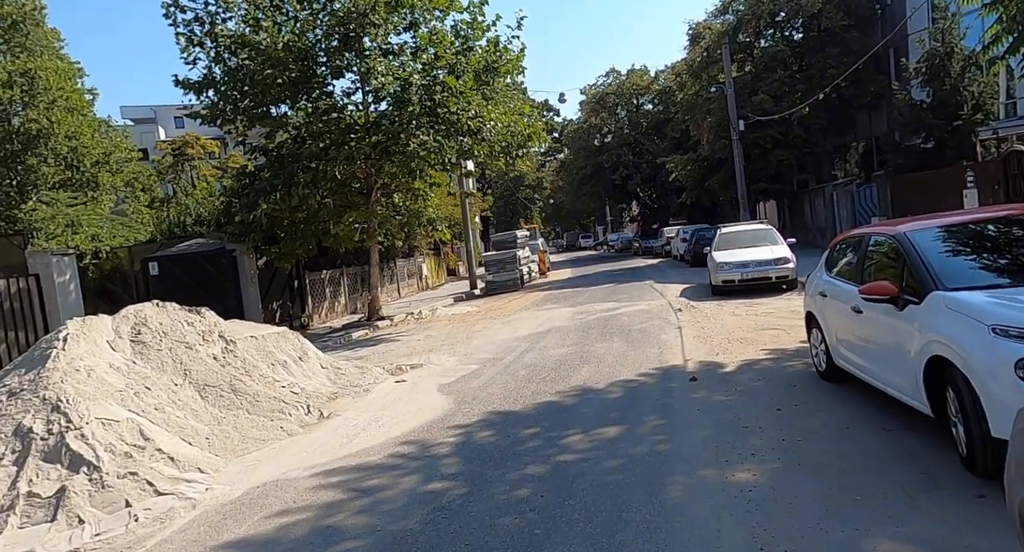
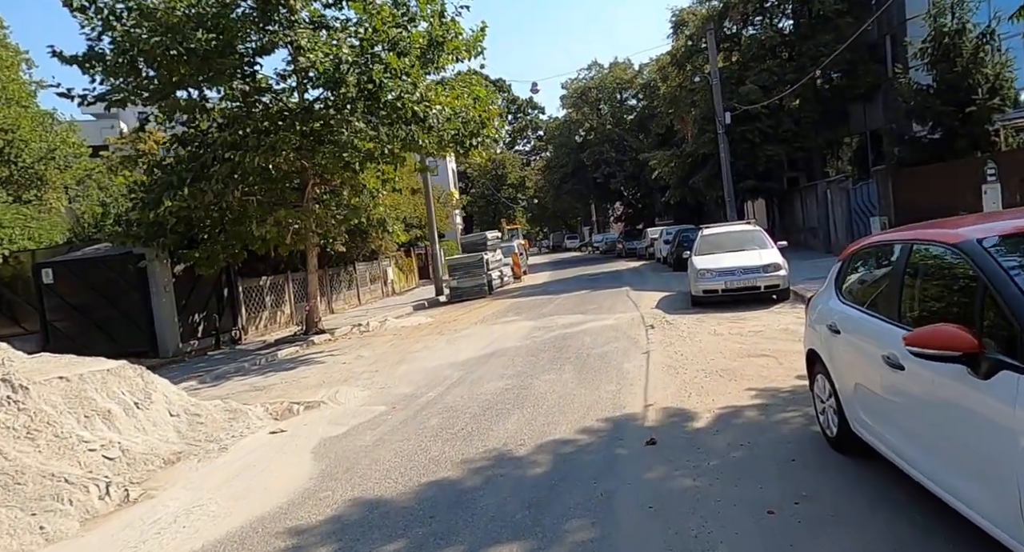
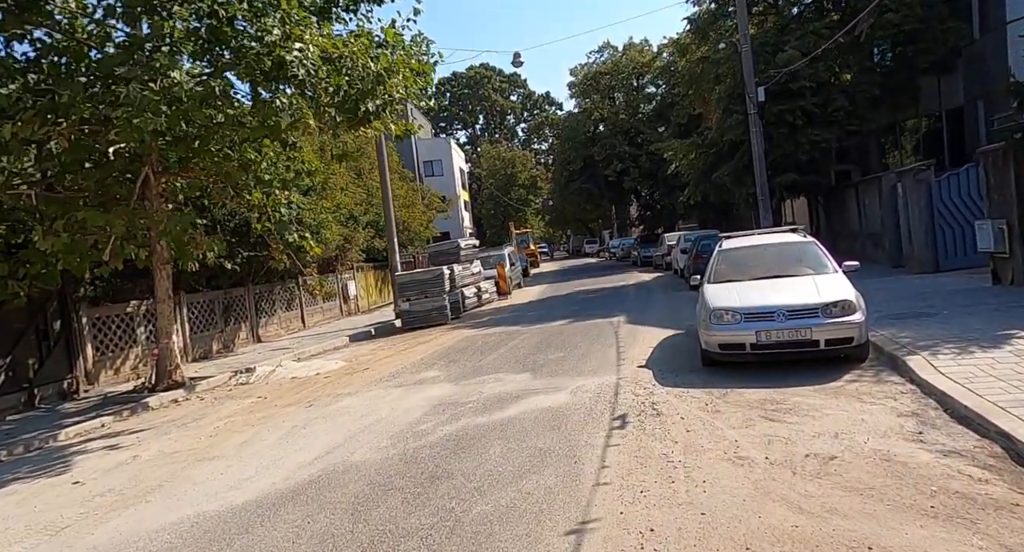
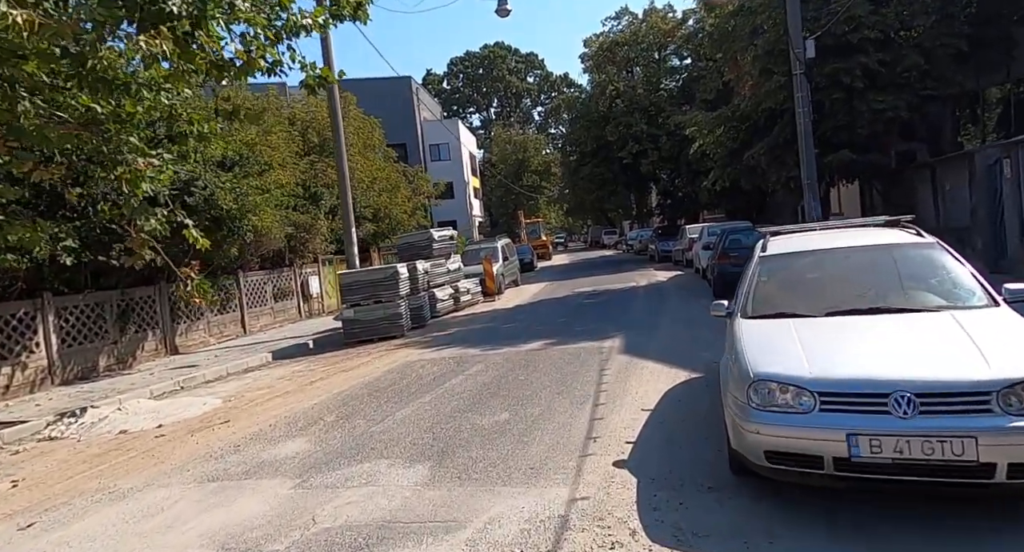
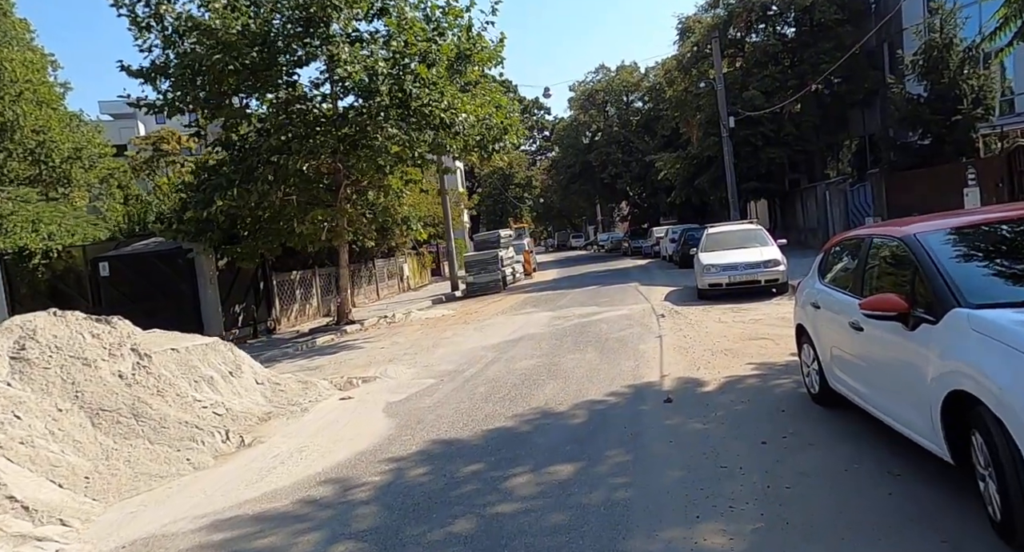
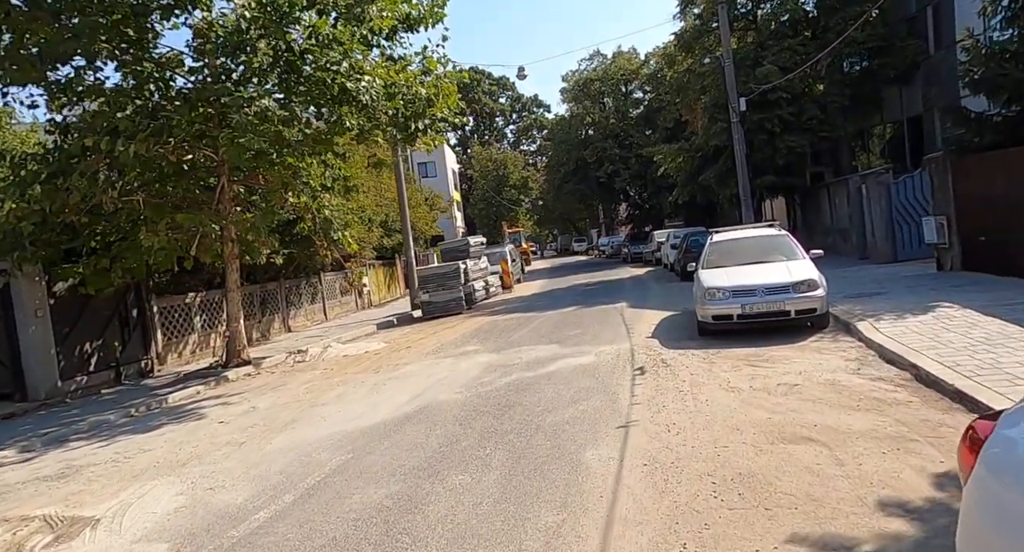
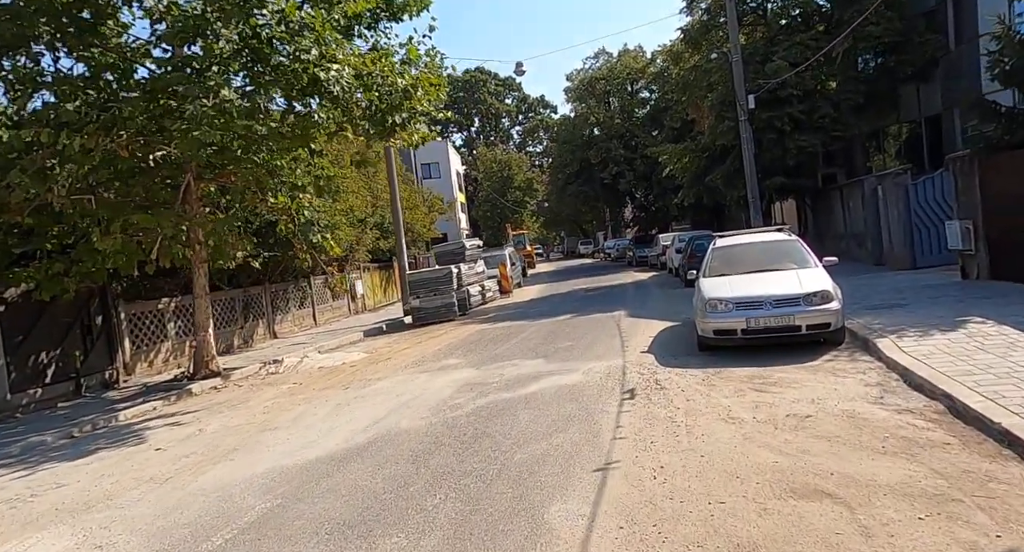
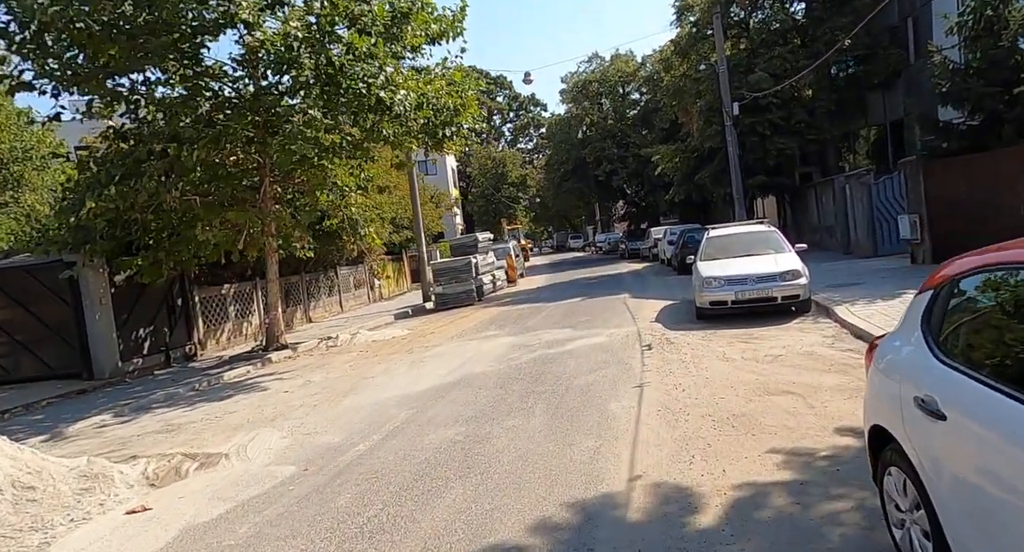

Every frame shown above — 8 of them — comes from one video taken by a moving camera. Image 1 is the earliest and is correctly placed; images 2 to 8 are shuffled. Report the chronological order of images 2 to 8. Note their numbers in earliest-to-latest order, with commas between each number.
5, 2, 8, 6, 7, 3, 4
